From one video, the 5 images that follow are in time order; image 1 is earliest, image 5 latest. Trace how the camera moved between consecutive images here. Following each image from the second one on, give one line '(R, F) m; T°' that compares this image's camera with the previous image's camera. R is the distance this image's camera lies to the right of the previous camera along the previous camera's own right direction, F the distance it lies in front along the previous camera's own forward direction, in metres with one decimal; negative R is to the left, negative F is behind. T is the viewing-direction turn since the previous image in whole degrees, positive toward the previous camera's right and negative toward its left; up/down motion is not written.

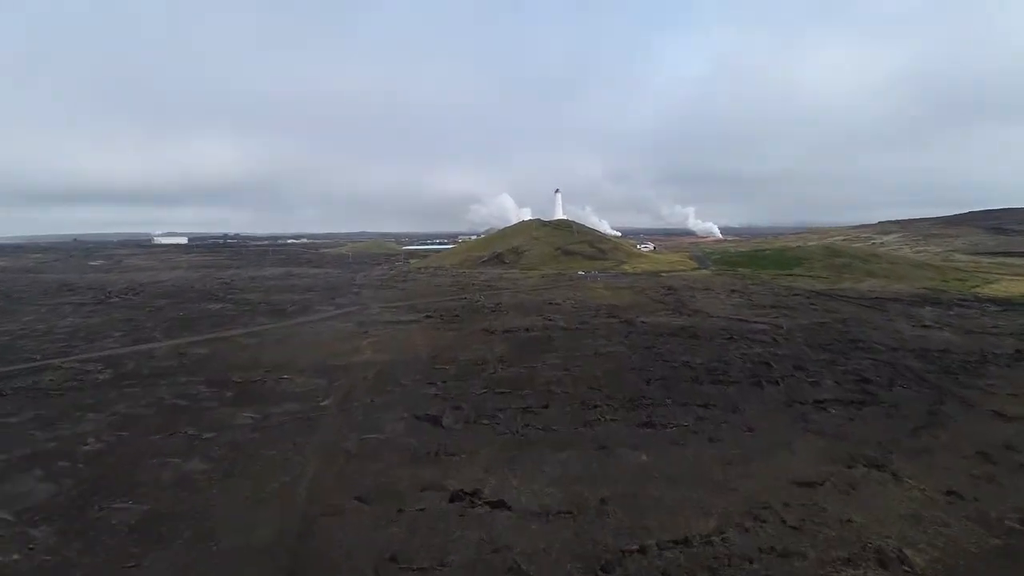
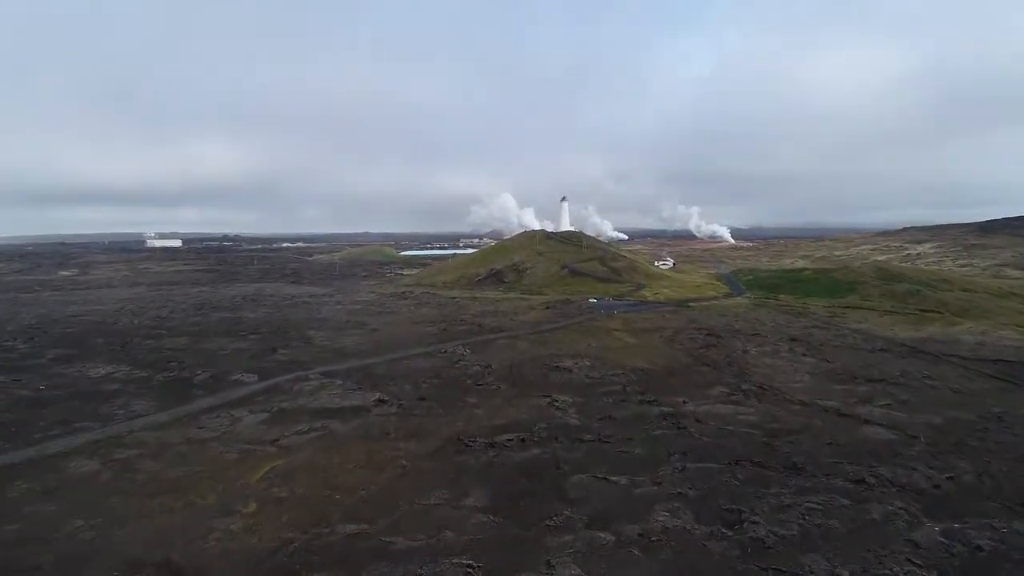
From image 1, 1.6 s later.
(+0.5, +11.1) m; 0°
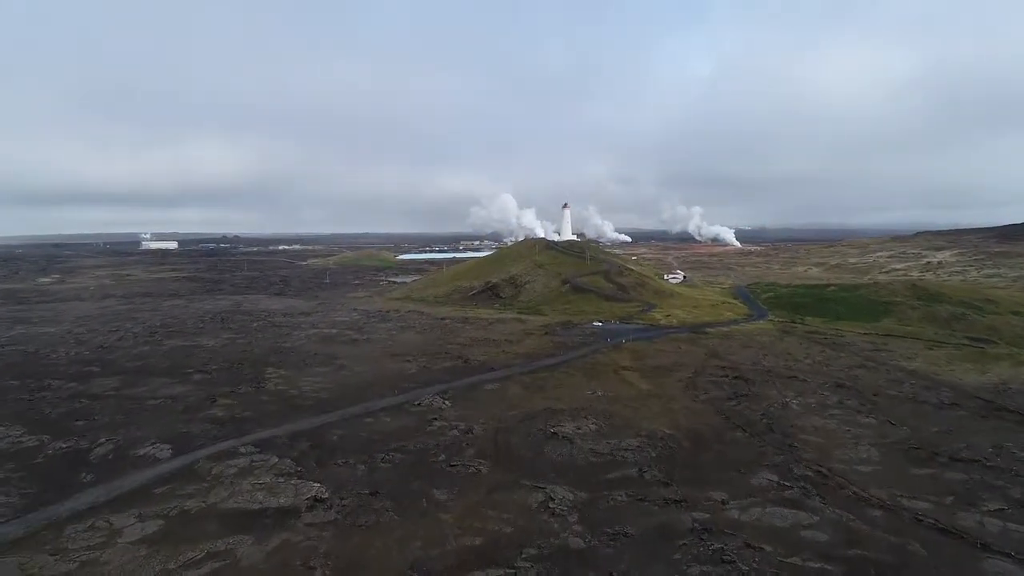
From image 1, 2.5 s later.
(+0.6, +6.3) m; 0°
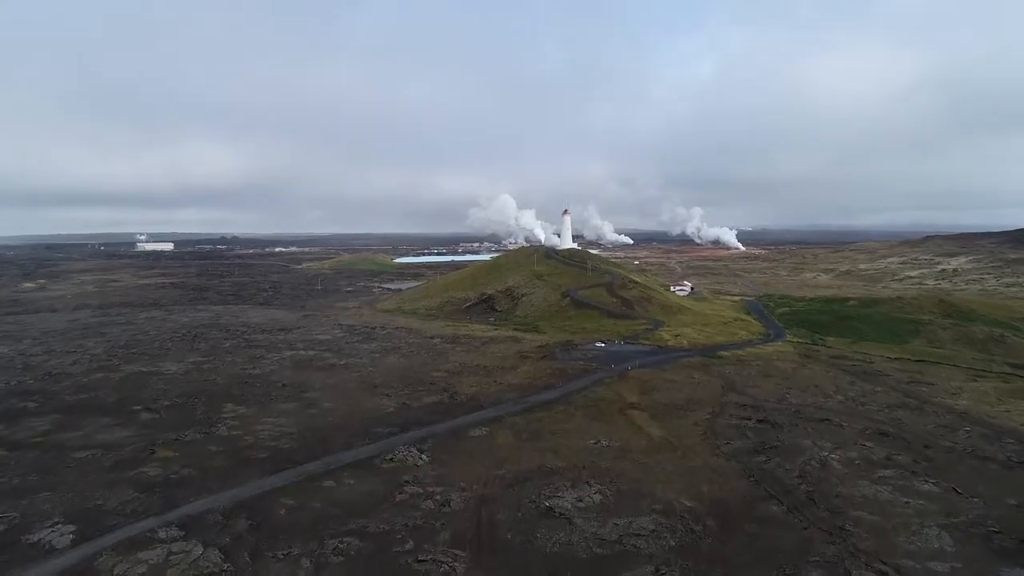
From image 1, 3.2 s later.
(+0.4, +4.5) m; 0°
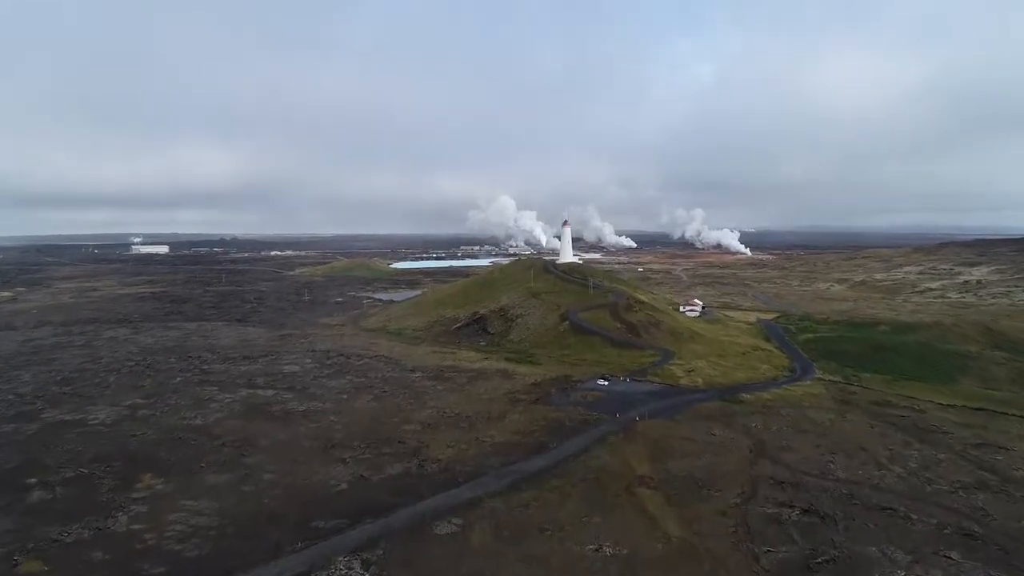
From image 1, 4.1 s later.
(+0.8, +6.2) m; 0°
